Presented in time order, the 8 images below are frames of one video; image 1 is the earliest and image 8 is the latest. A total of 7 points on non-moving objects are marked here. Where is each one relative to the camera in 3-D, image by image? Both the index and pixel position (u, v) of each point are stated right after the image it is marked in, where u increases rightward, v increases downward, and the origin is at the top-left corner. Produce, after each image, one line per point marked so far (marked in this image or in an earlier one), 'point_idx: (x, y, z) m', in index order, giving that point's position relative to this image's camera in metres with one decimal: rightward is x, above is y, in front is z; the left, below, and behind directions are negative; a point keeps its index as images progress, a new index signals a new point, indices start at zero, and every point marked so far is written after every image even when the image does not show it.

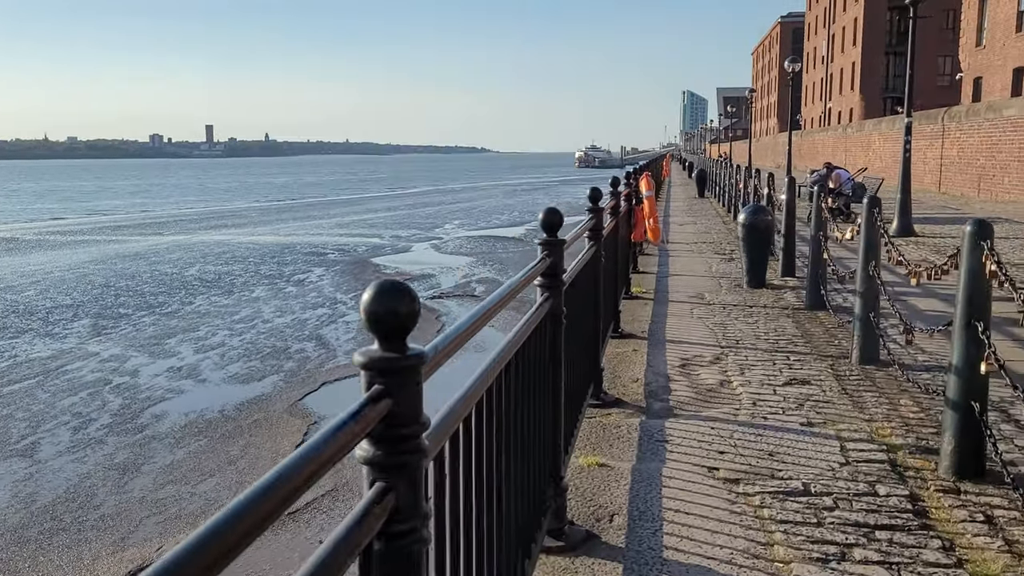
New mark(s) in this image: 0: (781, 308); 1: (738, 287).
0: (+2.7, -0.2, +7.8) m
1: (+2.6, 0.0, +9.2) m
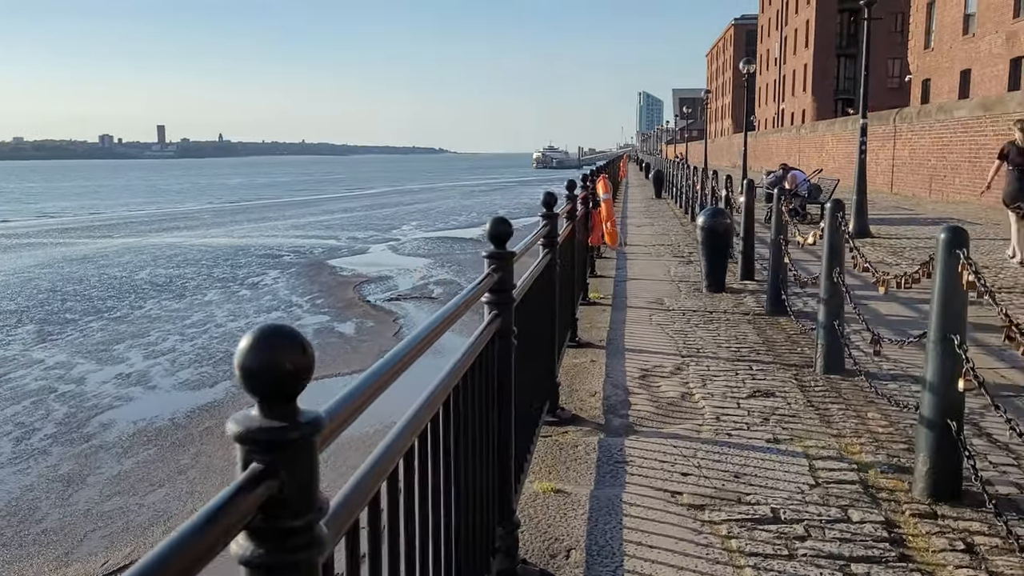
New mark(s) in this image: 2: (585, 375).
0: (+2.2, -0.2, +7.6) m
1: (+2.1, 0.0, +9.0) m
2: (+0.5, -0.6, +5.8) m
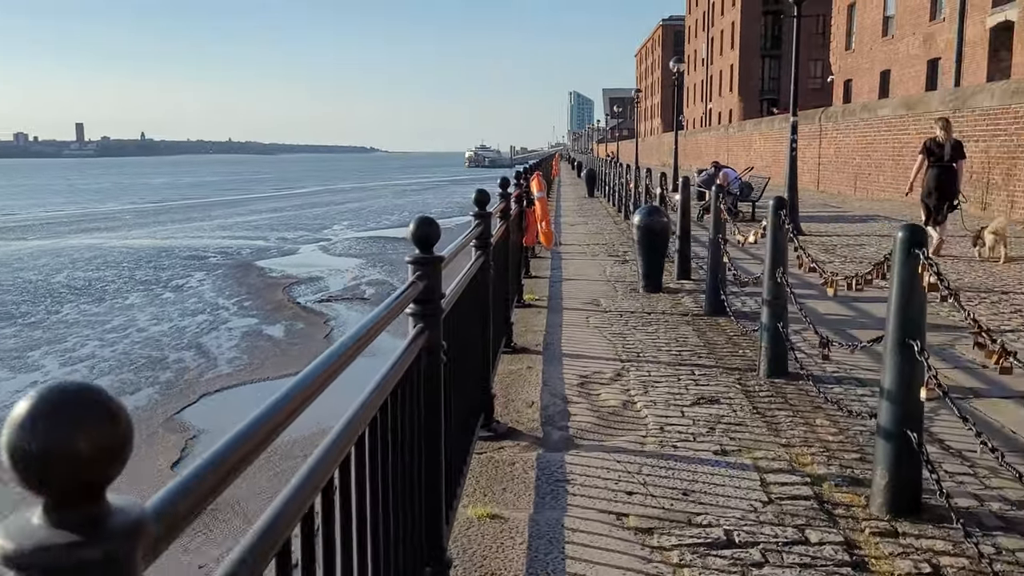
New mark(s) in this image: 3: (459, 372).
0: (+1.6, -0.2, +7.4) m
1: (+1.4, 0.0, +8.8) m
2: (+0.1, -0.7, +5.5) m
3: (-0.3, -0.4, +3.9) m
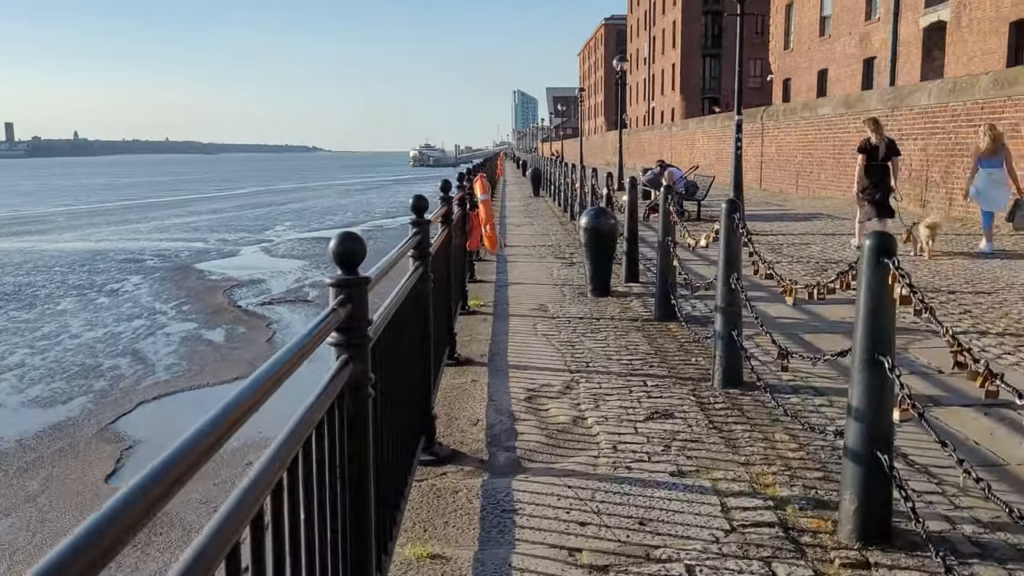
0: (+1.1, -0.3, +7.2) m
1: (+0.8, -0.1, +8.5) m
2: (-0.3, -0.7, +5.2) m
3: (-0.5, -0.5, +3.6) m
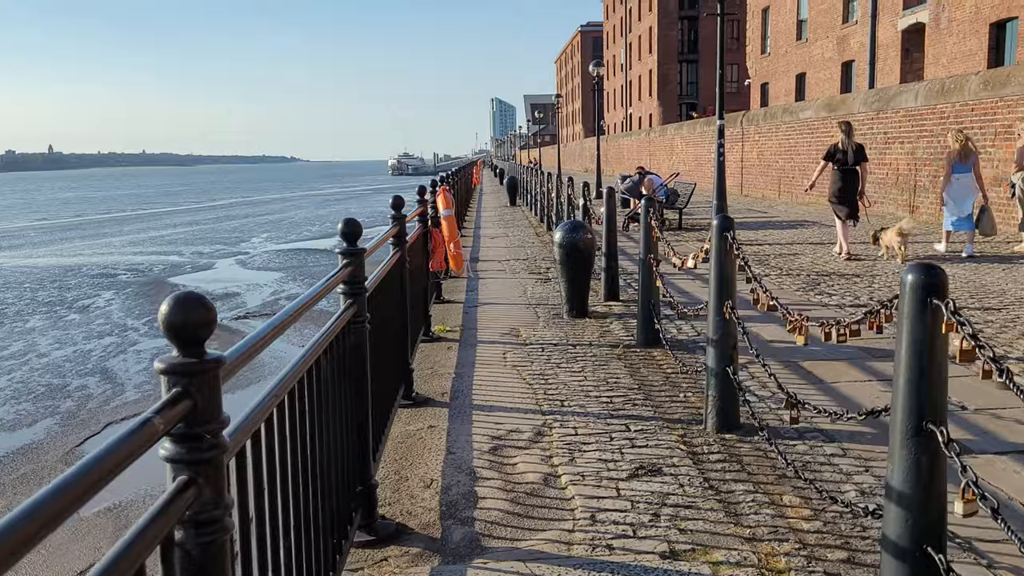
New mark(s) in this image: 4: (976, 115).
0: (+0.8, -0.5, +6.5) m
1: (+0.5, -0.3, +7.8) m
2: (-0.5, -0.9, +4.5) m
3: (-0.7, -0.7, +2.9) m
4: (+7.3, +2.7, +12.4) m
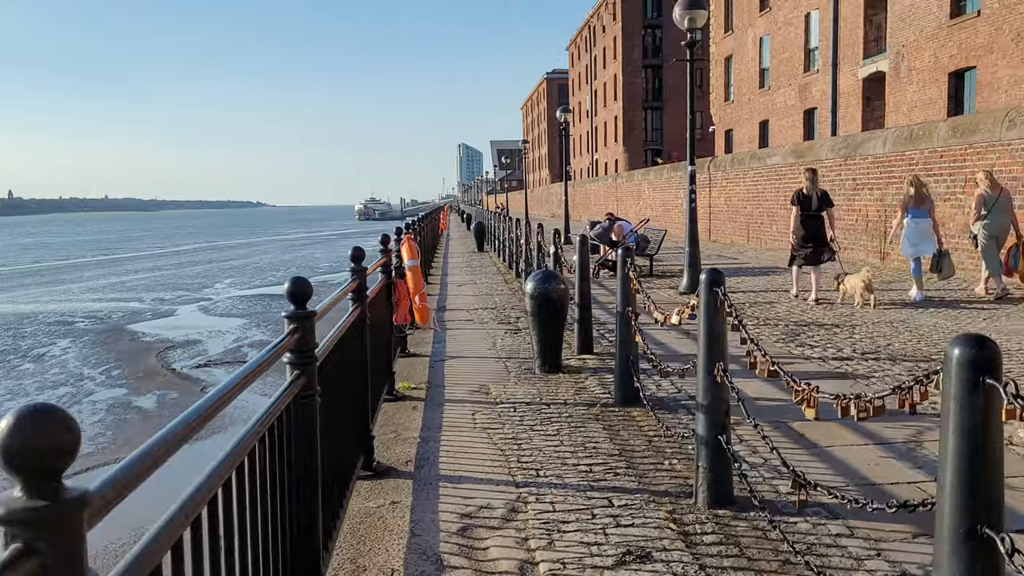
0: (+0.6, -0.9, +6.1) m
1: (+0.2, -0.8, +7.4) m
2: (-0.7, -1.2, +4.0) m
3: (-0.8, -0.9, +2.4) m
4: (+6.8, +2.0, +12.4) m
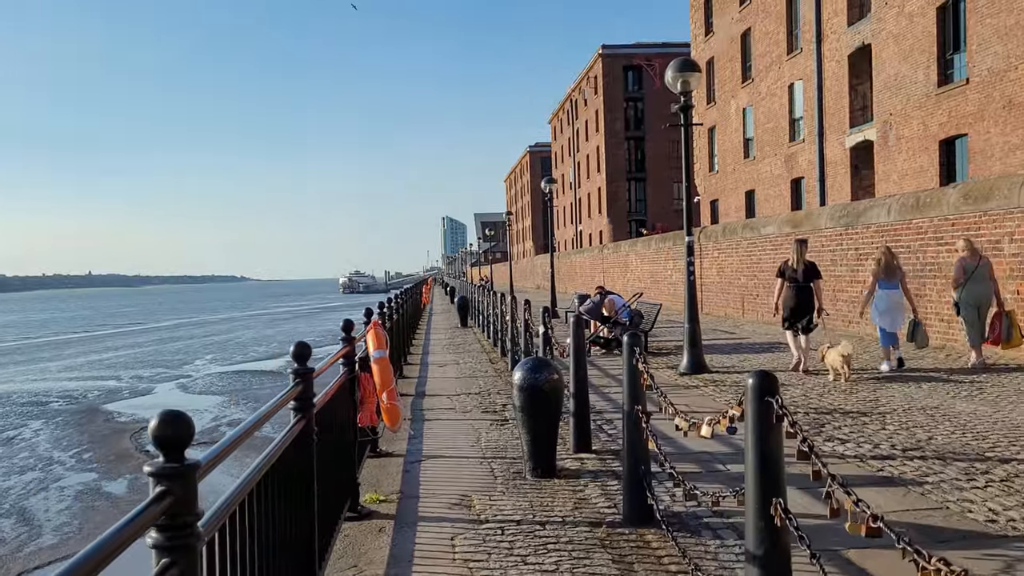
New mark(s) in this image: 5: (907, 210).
0: (+0.5, -1.5, +5.1) m
1: (+0.1, -1.5, +6.4) m
2: (-0.7, -1.7, +2.9) m
3: (-0.8, -1.2, +1.3) m
4: (+6.6, +0.9, +11.7) m
5: (+6.3, +1.3, +12.7) m
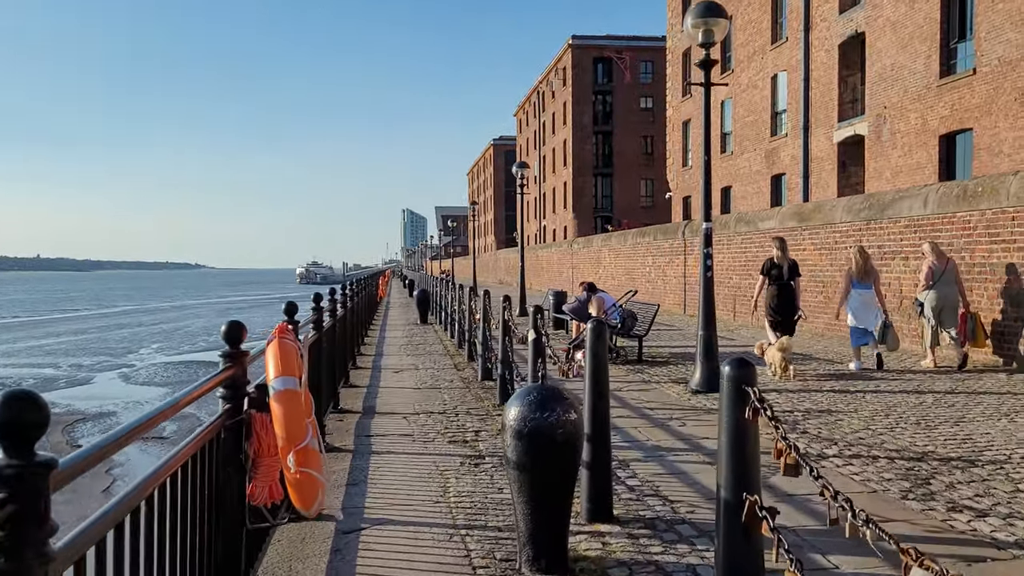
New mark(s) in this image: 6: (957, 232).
0: (+0.5, -1.5, +2.9) m
1: (0.0, -1.5, +4.1) m
2: (-0.6, -1.6, +0.6) m
3: (-0.6, -1.1, -0.9) m
4: (+6.3, +0.8, +9.8) m
5: (+6.0, +1.2, +10.8) m
6: (+6.1, +0.8, +10.7) m
